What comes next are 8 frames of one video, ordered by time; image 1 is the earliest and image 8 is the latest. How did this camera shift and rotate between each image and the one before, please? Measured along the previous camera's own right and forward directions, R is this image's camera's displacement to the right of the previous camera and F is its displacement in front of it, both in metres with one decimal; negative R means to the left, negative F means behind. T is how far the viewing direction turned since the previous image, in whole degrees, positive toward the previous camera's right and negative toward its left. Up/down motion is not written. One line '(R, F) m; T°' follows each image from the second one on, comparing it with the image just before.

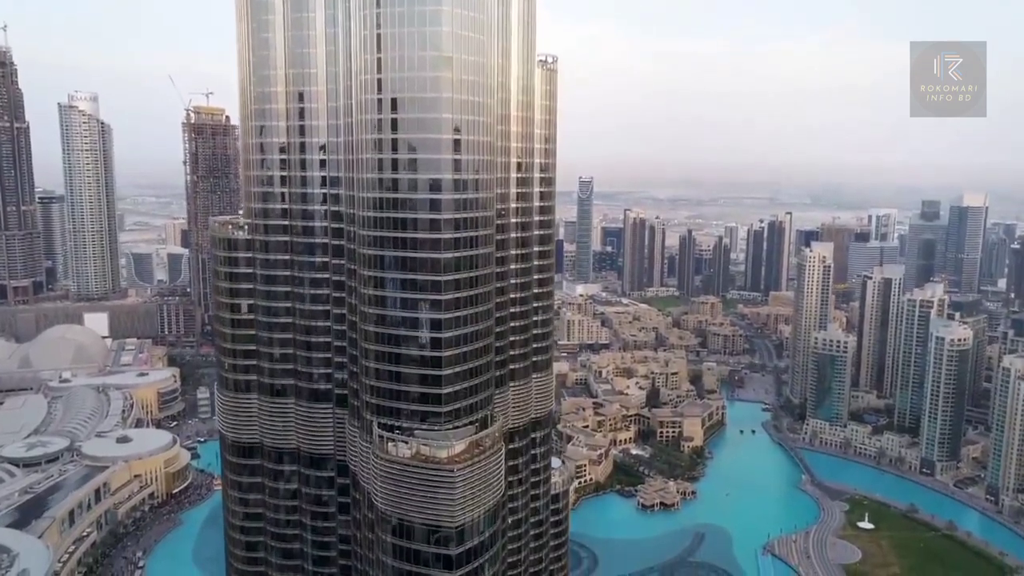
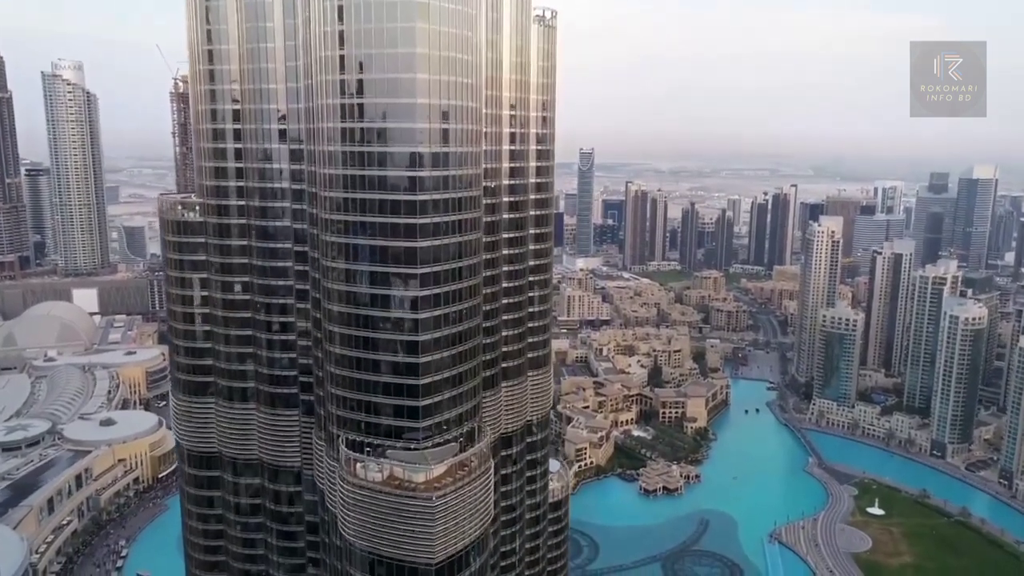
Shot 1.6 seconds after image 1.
(+0.3, +3.5) m; 0°
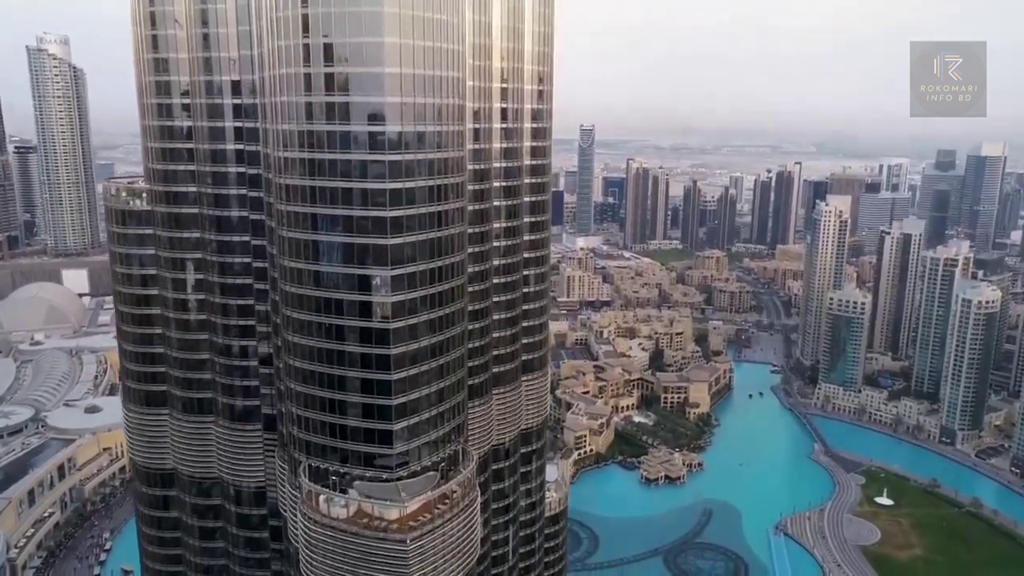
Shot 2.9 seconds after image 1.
(+0.2, +2.8) m; 0°
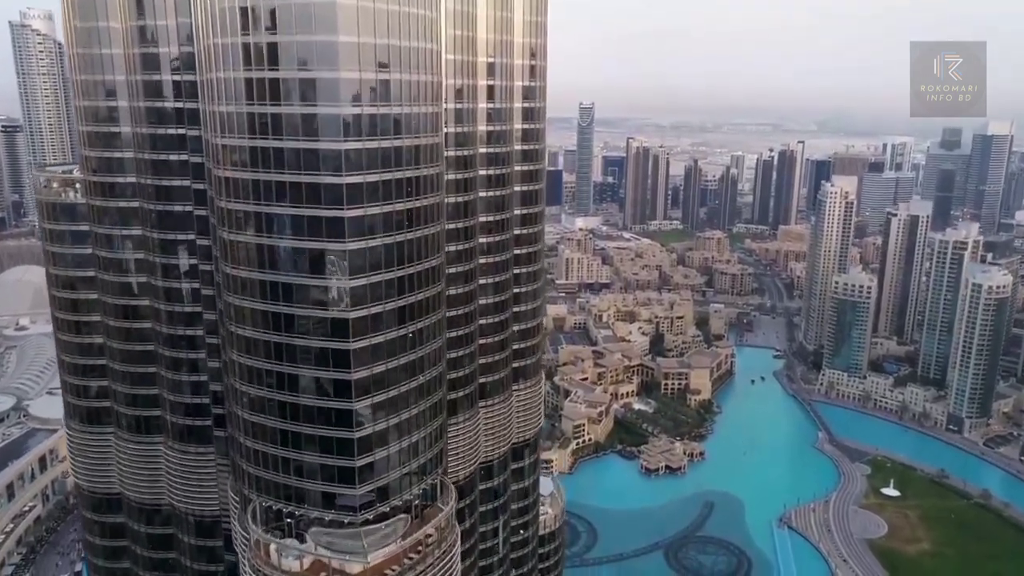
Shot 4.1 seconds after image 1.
(+0.3, +2.5) m; 0°
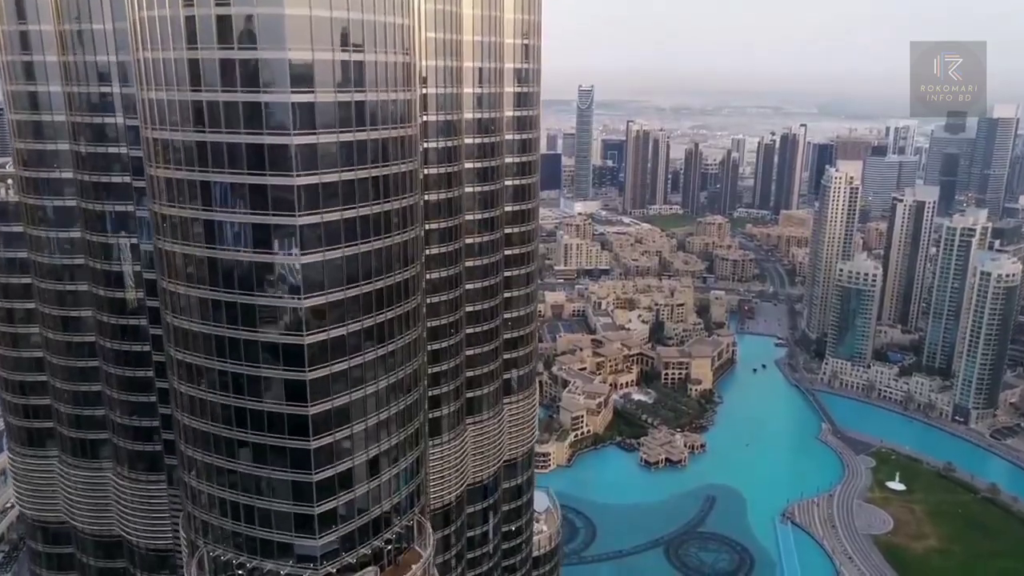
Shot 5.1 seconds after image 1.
(+0.2, +2.0) m; 0°
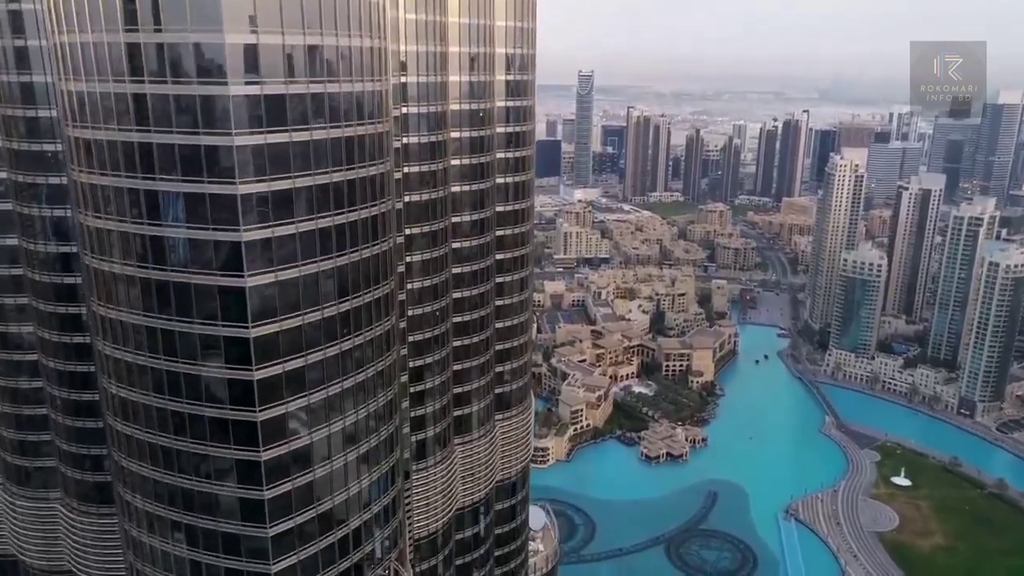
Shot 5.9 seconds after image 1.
(+0.2, +1.6) m; 0°
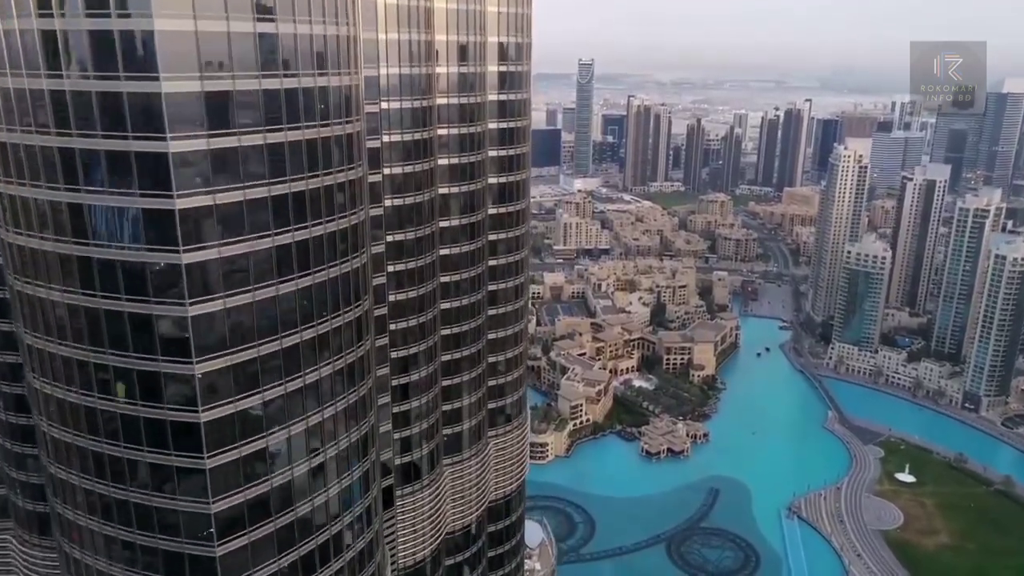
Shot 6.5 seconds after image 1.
(+0.1, +1.2) m; 0°
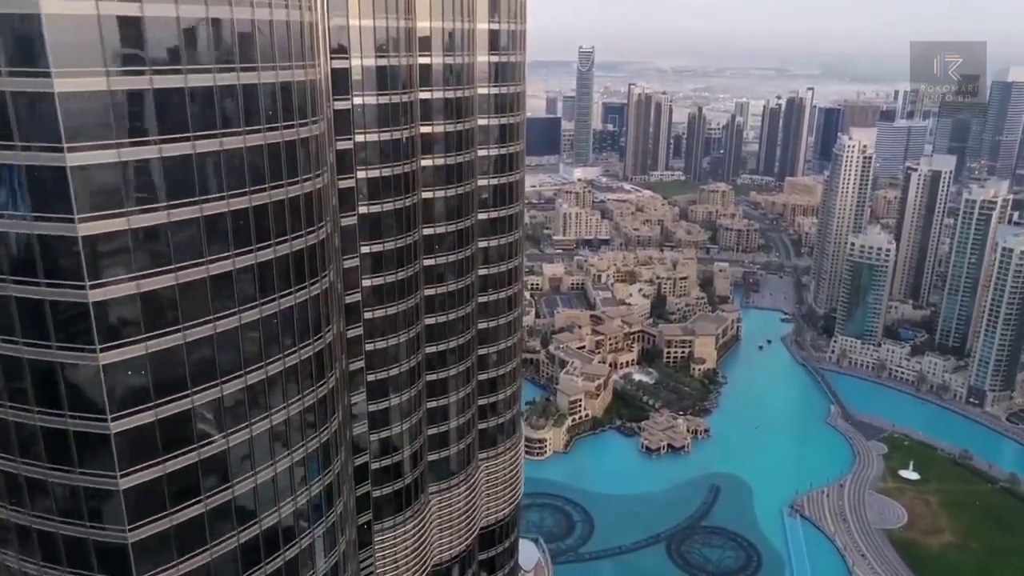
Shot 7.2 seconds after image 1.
(+0.1, +1.3) m; 0°
